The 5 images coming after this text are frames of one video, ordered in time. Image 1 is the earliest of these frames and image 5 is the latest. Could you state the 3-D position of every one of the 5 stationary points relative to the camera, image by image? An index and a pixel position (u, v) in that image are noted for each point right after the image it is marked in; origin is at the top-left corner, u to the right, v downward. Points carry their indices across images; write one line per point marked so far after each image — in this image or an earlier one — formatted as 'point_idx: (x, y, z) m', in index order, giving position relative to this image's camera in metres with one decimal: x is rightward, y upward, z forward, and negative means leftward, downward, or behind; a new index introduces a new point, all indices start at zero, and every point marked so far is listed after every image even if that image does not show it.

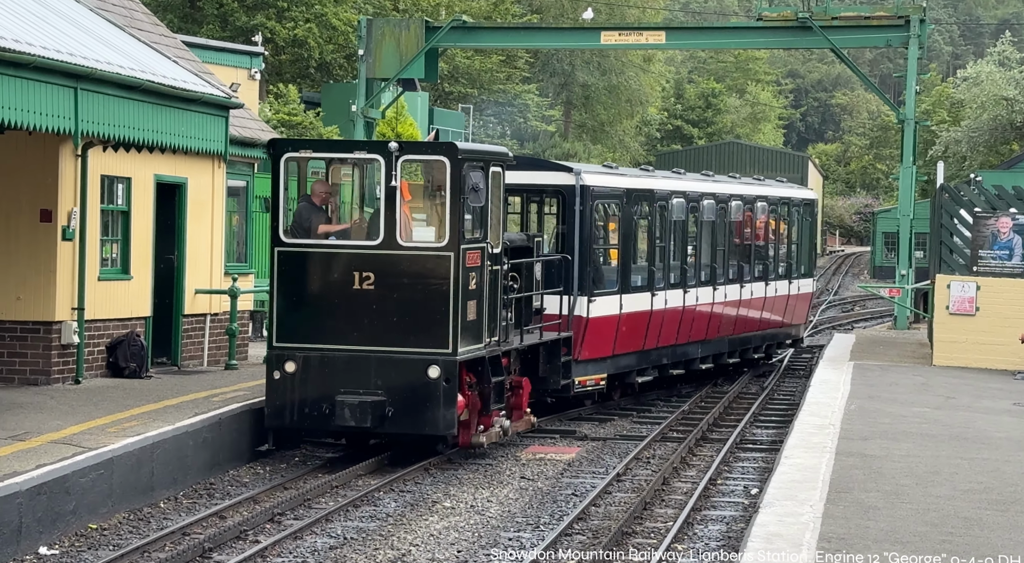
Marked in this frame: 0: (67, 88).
0: (-3.7, +1.6, +14.7) m
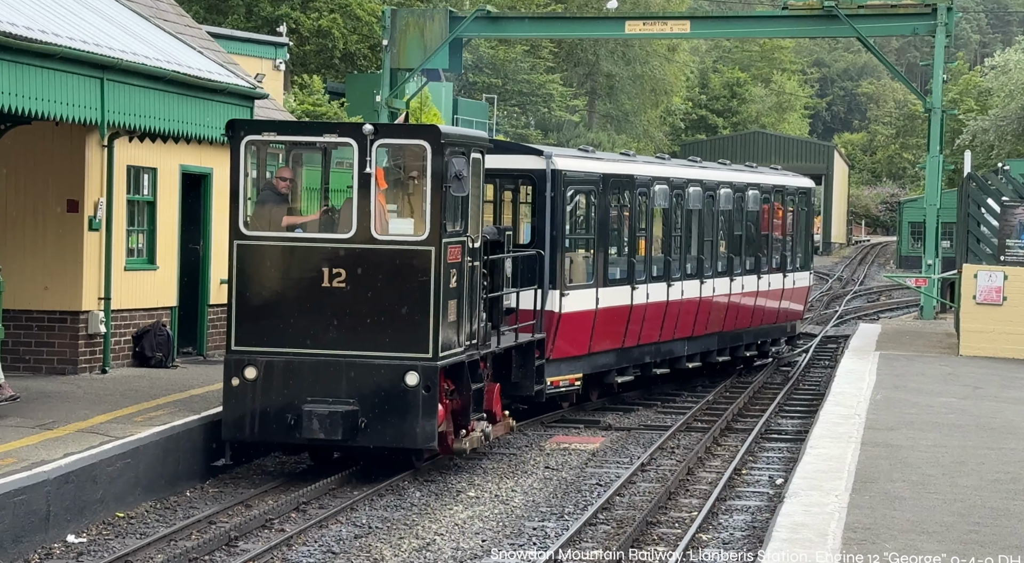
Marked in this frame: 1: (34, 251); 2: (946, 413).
0: (-3.5, +1.7, +14.8) m
1: (-4.5, +0.3, +16.6) m
2: (+4.2, -1.3, +17.2) m
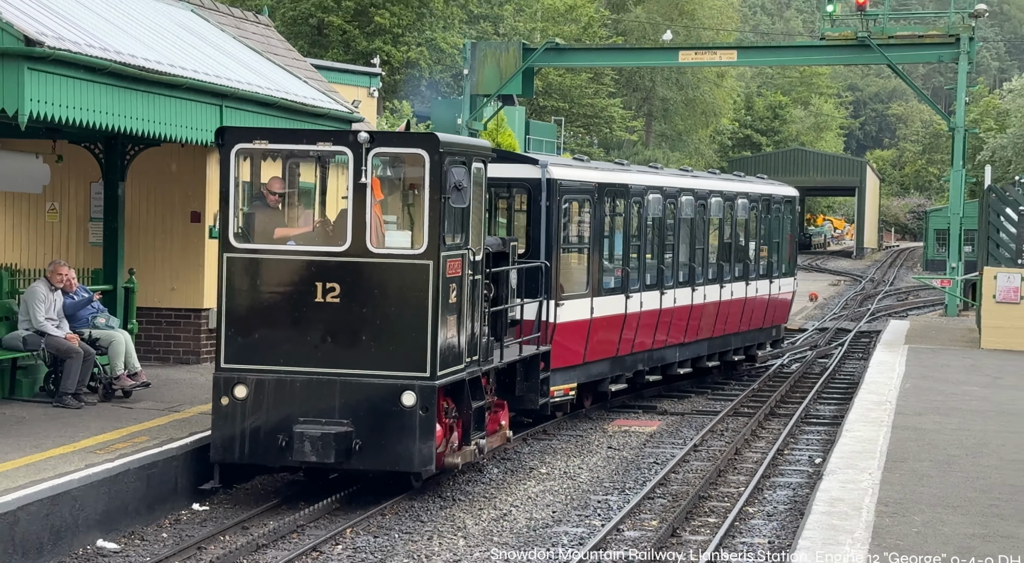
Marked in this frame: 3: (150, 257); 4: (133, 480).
0: (-2.9, +1.7, +16.9) m
1: (-3.8, +0.3, +18.8) m
2: (+4.9, -1.3, +18.9) m
3: (-4.0, +0.2, +18.8) m
4: (-3.1, -1.6, +14.5) m
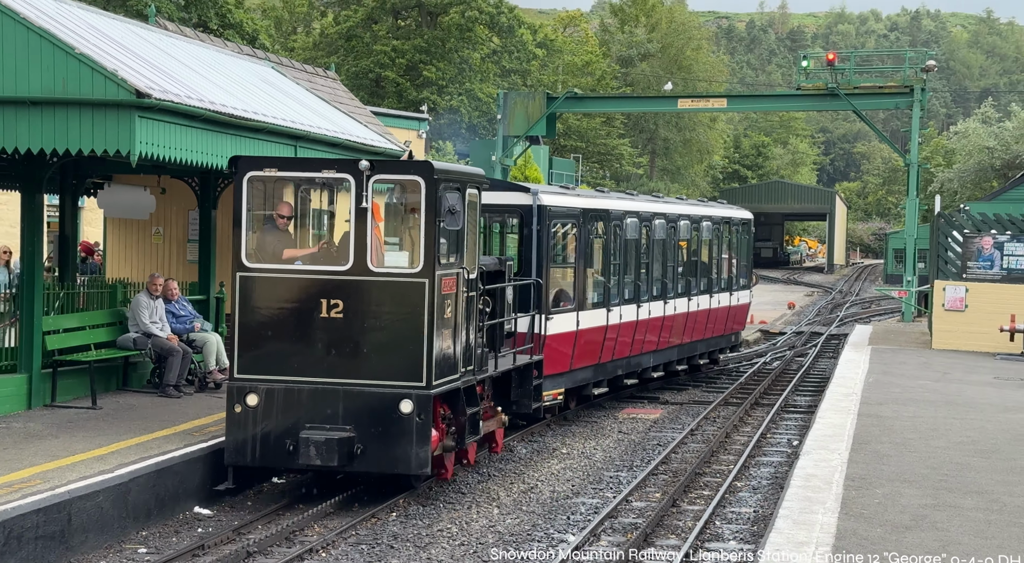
0: (-2.6, +1.6, +20.1) m
1: (-3.5, +0.1, +22.0) m
2: (+5.2, -1.4, +22.1) m
3: (-3.7, +0.1, +22.0) m
4: (-2.8, -1.7, +17.7) m
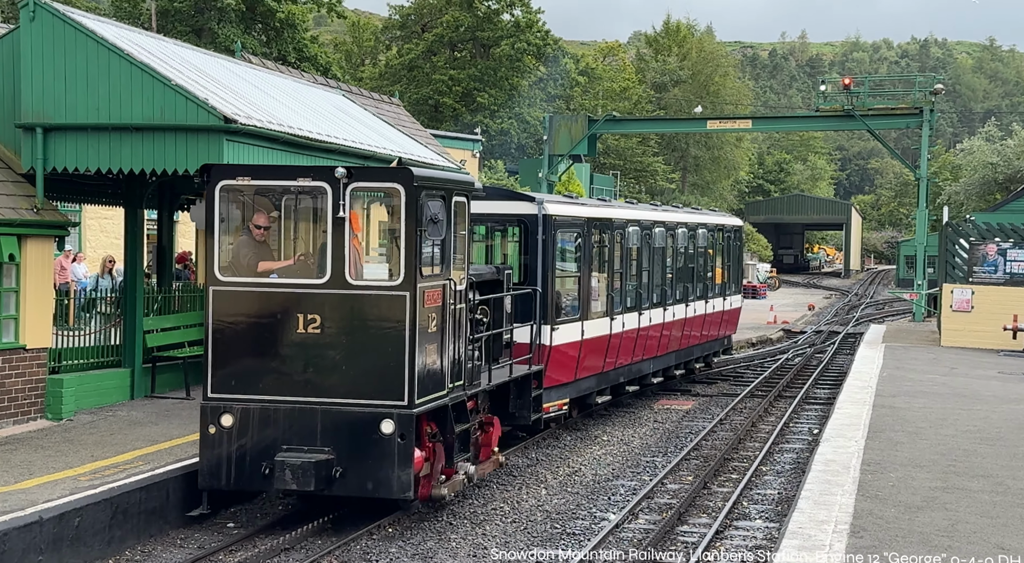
0: (-2.0, +1.5, +22.5) m
1: (-2.9, 0.0, +24.3) m
2: (+5.8, -1.5, +24.1) m
3: (-3.0, 0.0, +24.3) m
4: (-2.3, -1.7, +20.0) m
